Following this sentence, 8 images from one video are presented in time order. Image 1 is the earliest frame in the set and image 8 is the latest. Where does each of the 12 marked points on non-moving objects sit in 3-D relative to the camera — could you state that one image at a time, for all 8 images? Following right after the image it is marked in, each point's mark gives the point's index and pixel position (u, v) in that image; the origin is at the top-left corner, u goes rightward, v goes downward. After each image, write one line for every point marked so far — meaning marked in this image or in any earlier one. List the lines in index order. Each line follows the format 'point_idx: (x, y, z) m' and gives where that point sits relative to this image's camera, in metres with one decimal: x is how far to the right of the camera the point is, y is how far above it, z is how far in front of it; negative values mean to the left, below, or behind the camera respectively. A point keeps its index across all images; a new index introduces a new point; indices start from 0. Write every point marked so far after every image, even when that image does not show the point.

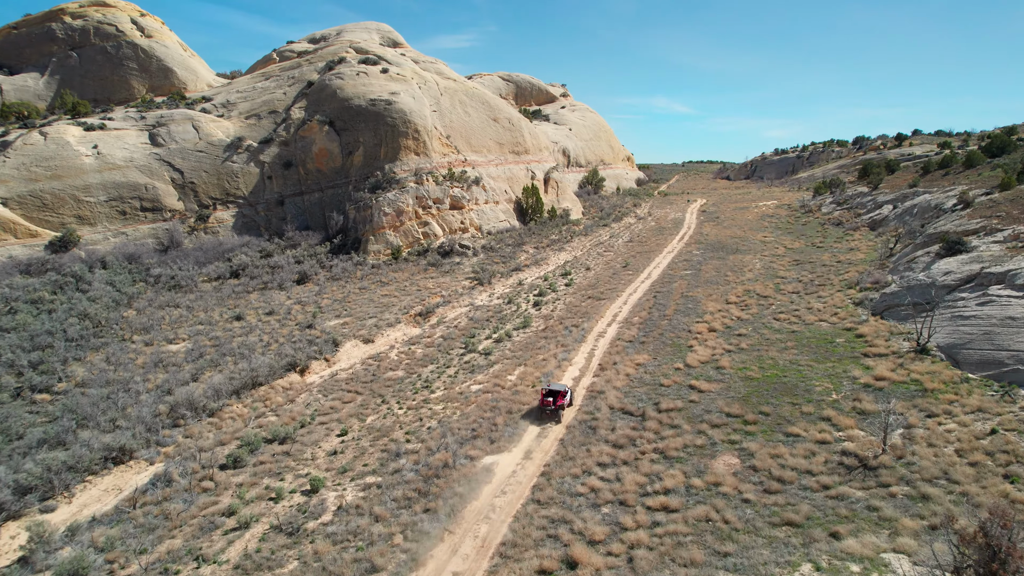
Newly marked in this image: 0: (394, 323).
0: (-3.1, -1.0, +18.3) m
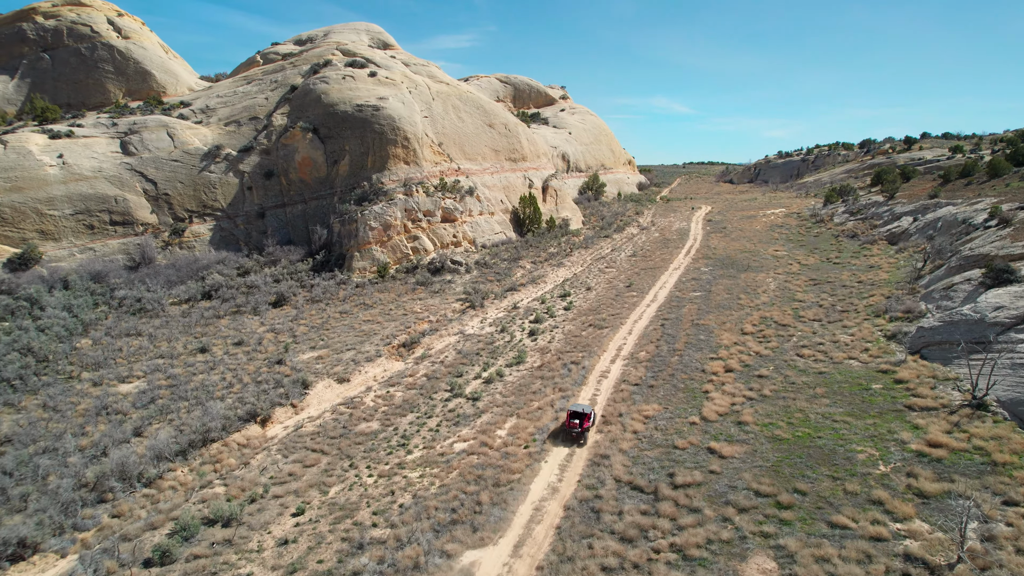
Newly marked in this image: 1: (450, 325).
0: (-3.2, -1.7, +16.5) m
1: (-1.7, -1.1, +19.3) m
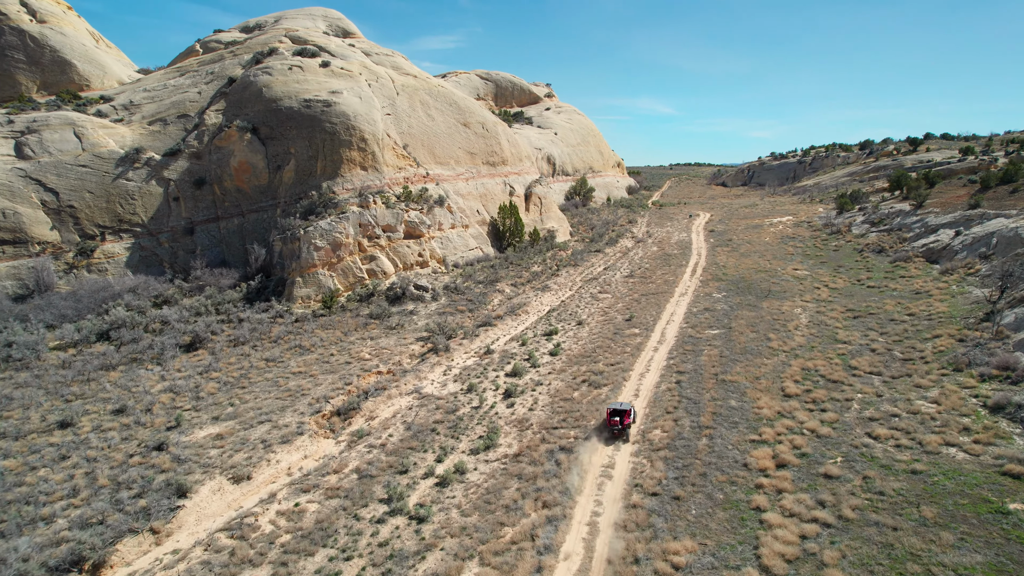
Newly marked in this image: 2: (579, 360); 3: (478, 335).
0: (-3.8, -2.6, +12.2) m
1: (-2.3, -2.0, +15.0) m
2: (+1.5, -1.6, +15.8) m
3: (-0.9, -1.3, +18.4) m
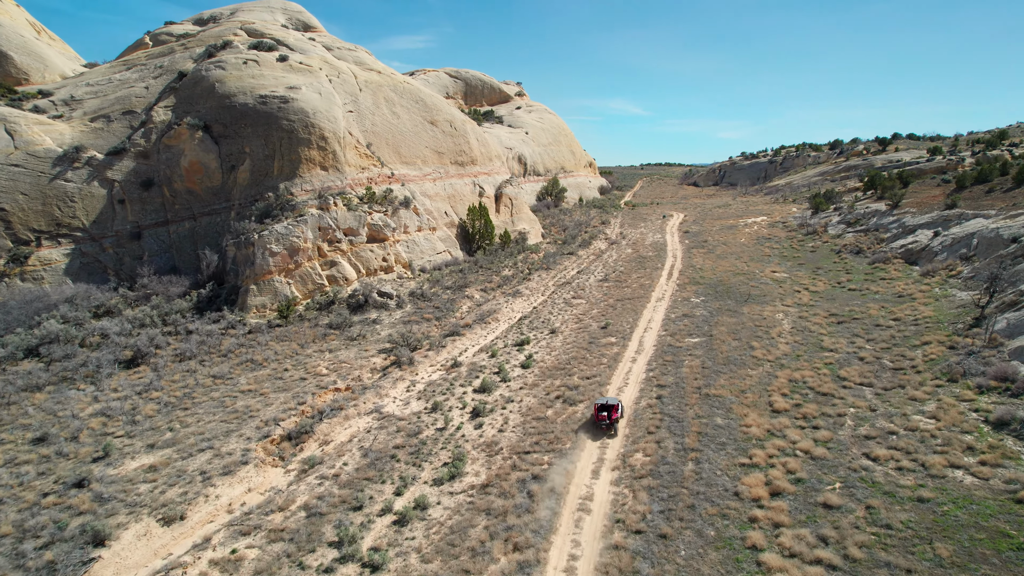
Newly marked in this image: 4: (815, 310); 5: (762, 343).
0: (-4.3, -2.8, +11.0) m
1: (-2.9, -2.2, +13.8) m
2: (+0.9, -1.8, +14.8) m
3: (-1.7, -1.4, +17.2) m
4: (+8.4, -0.6, +19.3) m
5: (+5.8, -1.3, +16.2) m
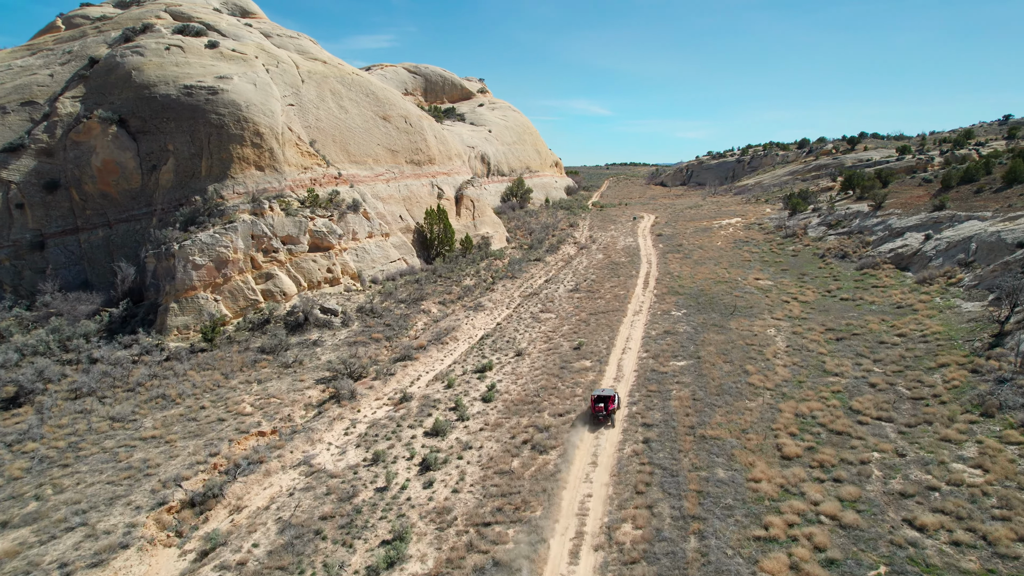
0: (-4.8, -3.2, +8.5) m
1: (-3.6, -2.6, +11.4) m
2: (+0.1, -2.1, +12.6) m
3: (-2.5, -1.8, +14.9) m
4: (+7.4, -0.9, +17.4) m
5: (+5.0, -1.6, +14.2) m
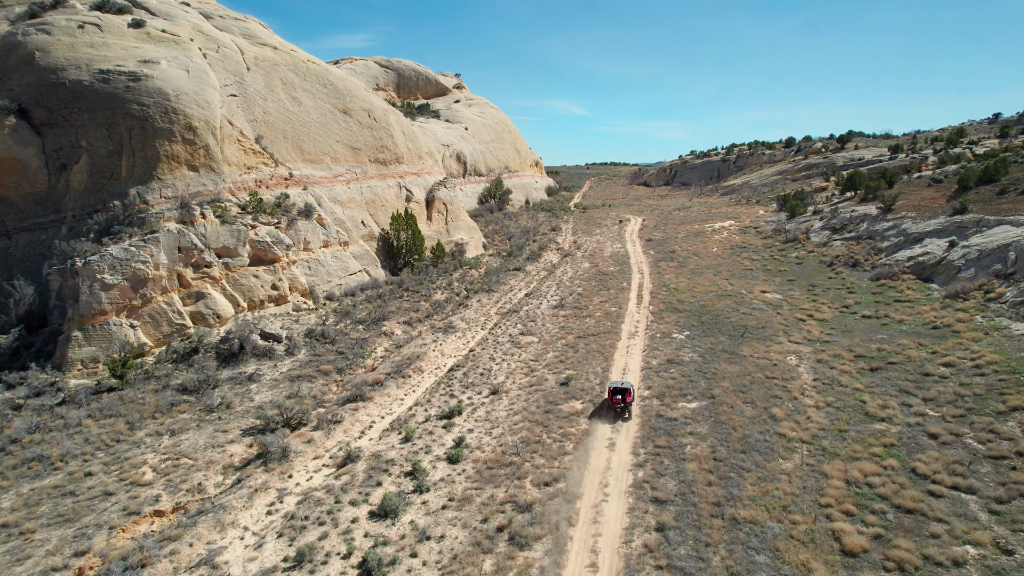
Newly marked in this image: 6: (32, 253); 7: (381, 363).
0: (-5.1, -3.7, +5.7) m
1: (-4.0, -3.1, +8.6) m
2: (-0.3, -2.6, +9.8) m
3: (-3.0, -2.3, +12.1) m
4: (+6.9, -1.3, +14.9) m
5: (+4.5, -2.0, +11.6) m
6: (-11.1, +0.8, +16.2) m
7: (-2.9, -1.6, +15.4) m
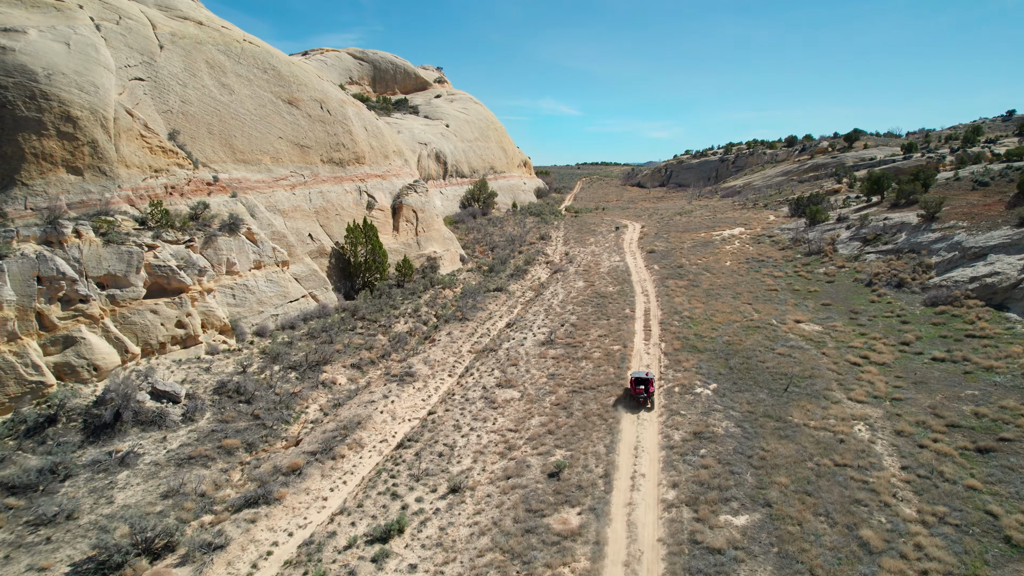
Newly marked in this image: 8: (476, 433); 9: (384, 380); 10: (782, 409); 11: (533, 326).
0: (-5.4, -4.4, +1.7) m
1: (-4.3, -3.8, +4.7) m
2: (-0.6, -3.3, +6.0) m
3: (-3.4, -3.0, +8.2) m
4: (+6.4, -2.0, +11.1) m
5: (+4.1, -2.7, +7.8) m
6: (-11.6, +0.1, +12.2) m
7: (-3.3, -2.3, +11.5) m
8: (-0.6, -2.3, +11.3) m
9: (-2.6, -1.8, +14.1) m
10: (+4.5, -1.9, +11.5) m
11: (+0.5, -0.9, +17.3) m
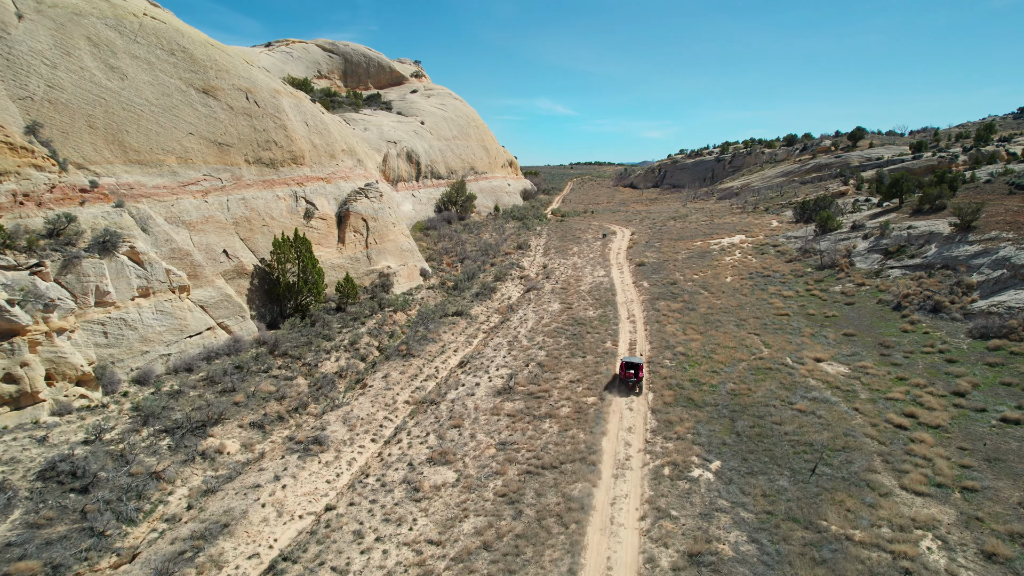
0: (-6.3, -5.0, -1.6) m
1: (-5.2, -4.4, +1.3) m
2: (-1.5, -3.9, +2.7) m
3: (-4.3, -3.6, +4.9) m
4: (+5.5, -2.6, +7.9) m
5: (+3.2, -3.3, +4.5) m
6: (-12.5, -0.5, +8.8) m
7: (-4.2, -2.9, +8.2) m
8: (-1.5, -2.9, +8.0) m
9: (-3.5, -2.4, +10.8) m
10: (+3.6, -2.5, +8.3) m
11: (-0.4, -1.5, +14.1) m
